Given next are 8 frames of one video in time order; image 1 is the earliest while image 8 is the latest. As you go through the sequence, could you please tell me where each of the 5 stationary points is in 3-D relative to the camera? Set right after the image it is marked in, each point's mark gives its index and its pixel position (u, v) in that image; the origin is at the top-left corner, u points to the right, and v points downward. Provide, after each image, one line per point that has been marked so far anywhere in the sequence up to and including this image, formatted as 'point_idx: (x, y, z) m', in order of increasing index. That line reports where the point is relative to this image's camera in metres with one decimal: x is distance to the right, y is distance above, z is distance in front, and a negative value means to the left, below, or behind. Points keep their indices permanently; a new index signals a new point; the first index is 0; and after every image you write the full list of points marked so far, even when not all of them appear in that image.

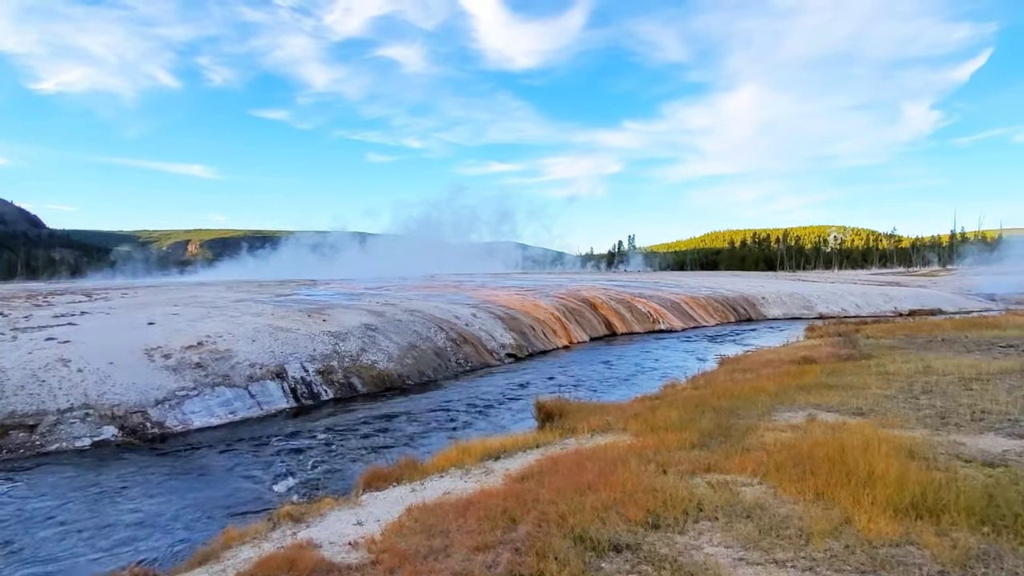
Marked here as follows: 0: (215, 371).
0: (-7.5, -2.1, +18.4) m
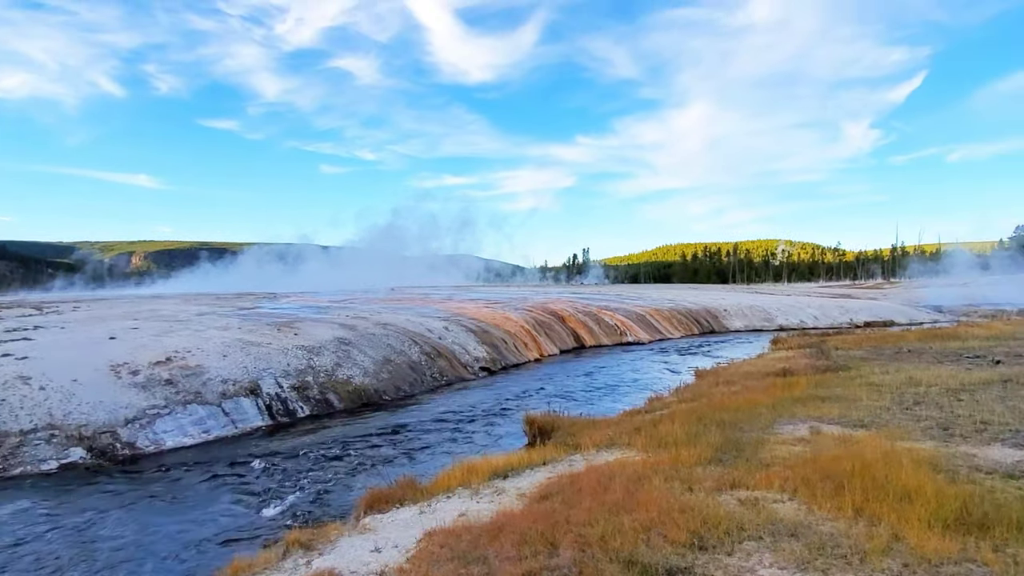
0: (-7.8, -2.4, +17.6) m
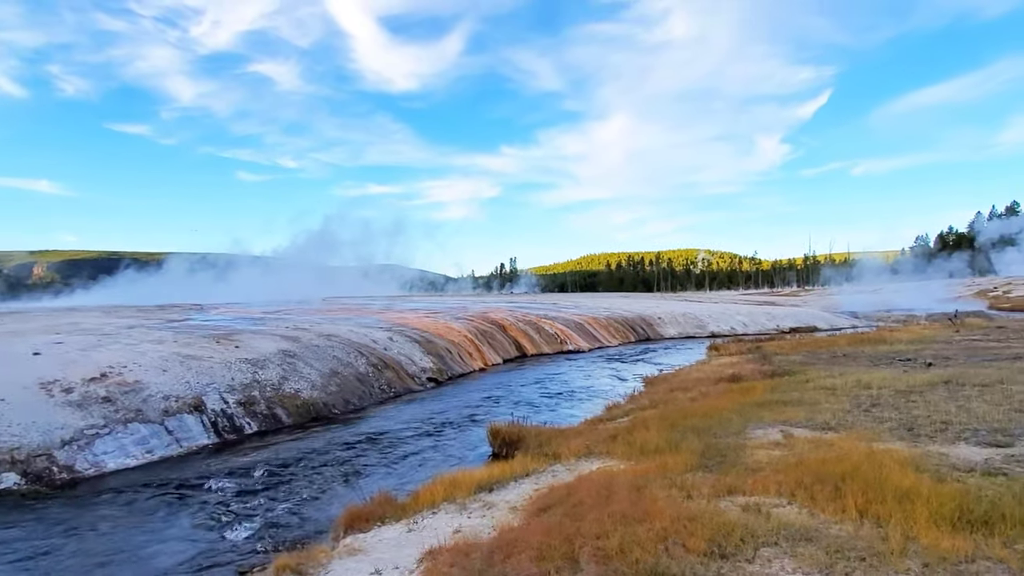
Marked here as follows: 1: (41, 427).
0: (-8.7, -2.7, +16.5) m
1: (-9.4, -2.8, +14.6) m
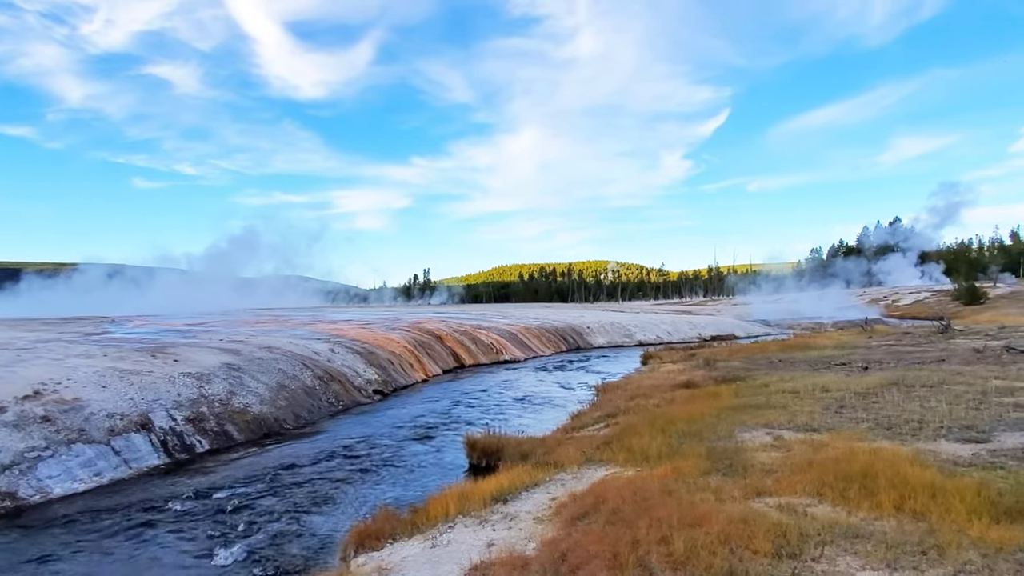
0: (-9.3, -2.9, +15.2) m
1: (-9.7, -2.9, +13.2) m
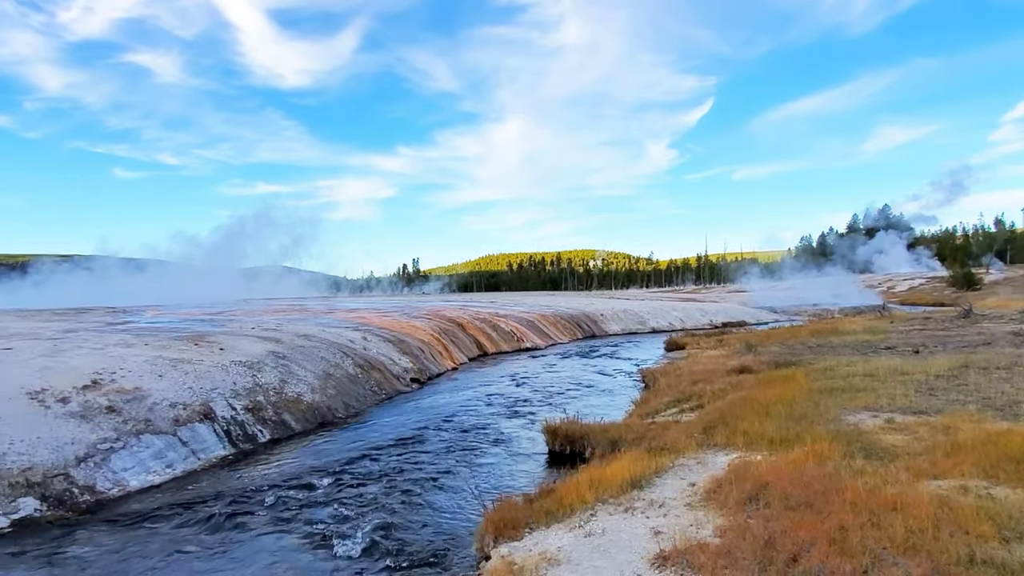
0: (-7.6, -2.6, +14.6) m
1: (-8.0, -2.7, +12.6) m
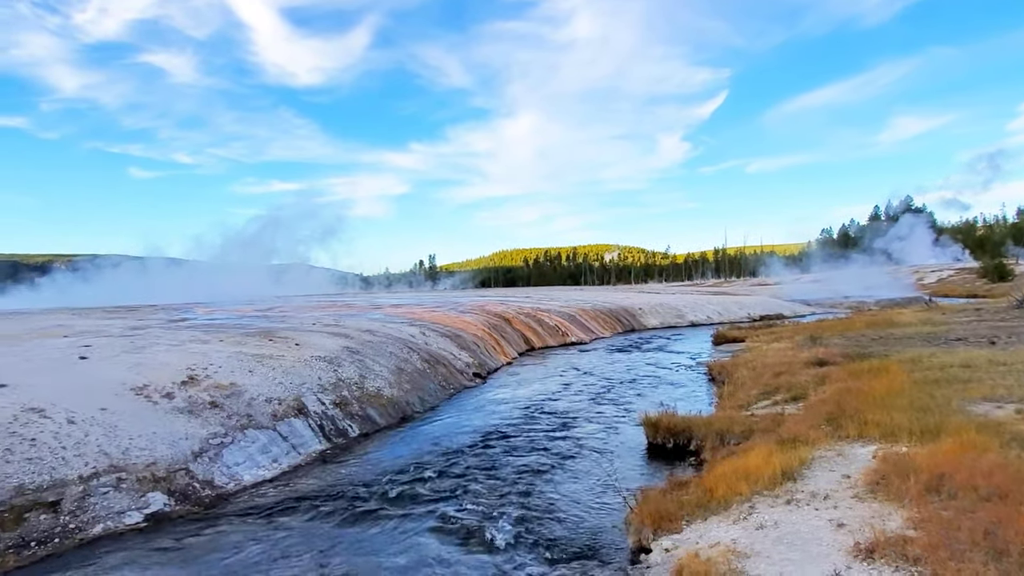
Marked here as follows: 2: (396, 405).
0: (-5.6, -2.5, +14.7) m
1: (-6.0, -2.6, +12.7) m
2: (-3.0, -3.1, +19.1) m
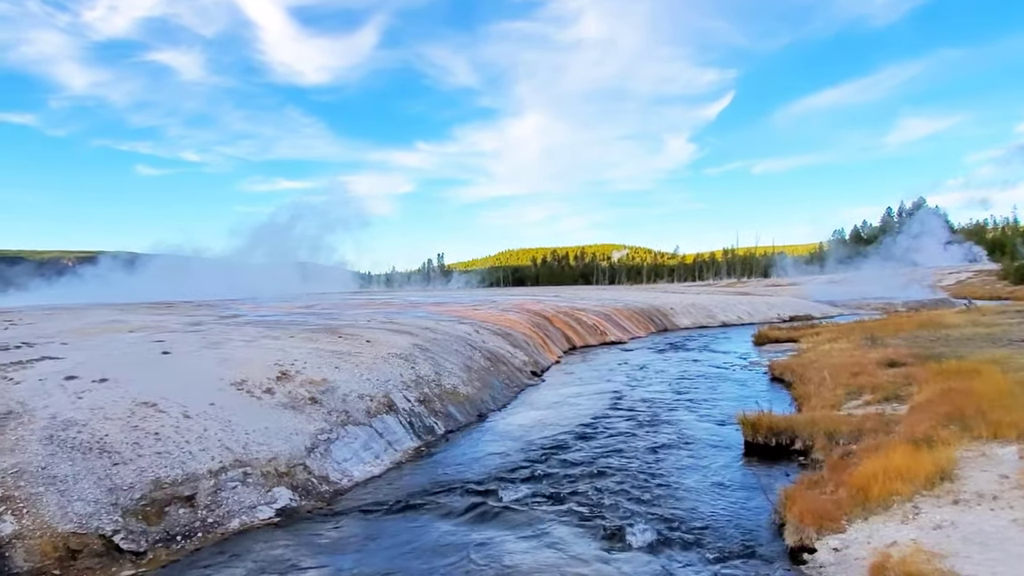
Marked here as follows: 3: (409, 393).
0: (-3.6, -2.4, +14.6) m
1: (-4.1, -2.5, +12.6) m
2: (-1.0, -3.0, +19.0) m
3: (-2.4, -2.4, +17.1) m
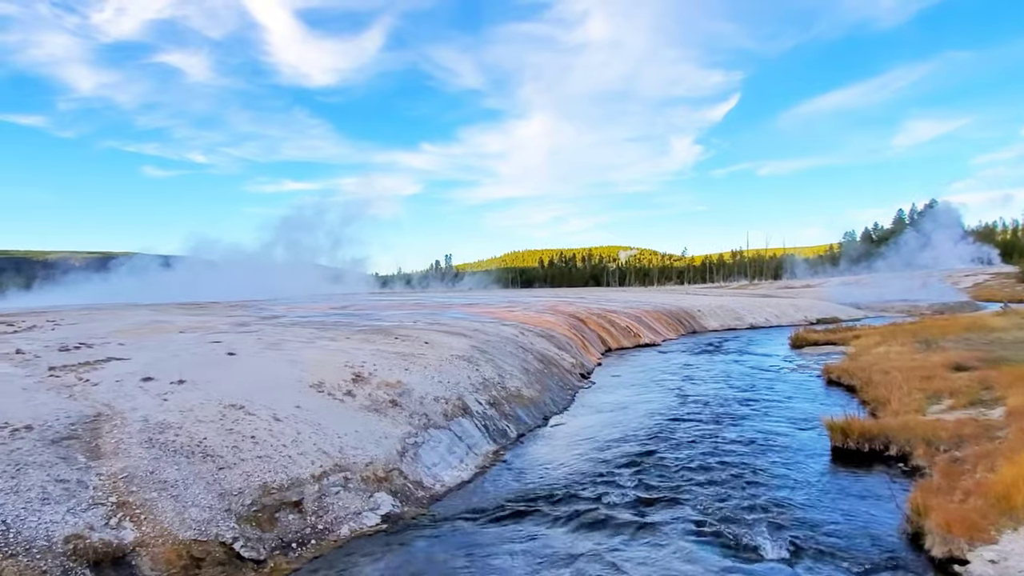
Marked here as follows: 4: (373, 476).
0: (-2.0, -2.4, +14.4) m
1: (-2.5, -2.5, +12.4) m
2: (+0.6, -3.0, +18.7) m
3: (-0.8, -2.5, +16.8) m
4: (-2.2, -2.9, +11.3) m
